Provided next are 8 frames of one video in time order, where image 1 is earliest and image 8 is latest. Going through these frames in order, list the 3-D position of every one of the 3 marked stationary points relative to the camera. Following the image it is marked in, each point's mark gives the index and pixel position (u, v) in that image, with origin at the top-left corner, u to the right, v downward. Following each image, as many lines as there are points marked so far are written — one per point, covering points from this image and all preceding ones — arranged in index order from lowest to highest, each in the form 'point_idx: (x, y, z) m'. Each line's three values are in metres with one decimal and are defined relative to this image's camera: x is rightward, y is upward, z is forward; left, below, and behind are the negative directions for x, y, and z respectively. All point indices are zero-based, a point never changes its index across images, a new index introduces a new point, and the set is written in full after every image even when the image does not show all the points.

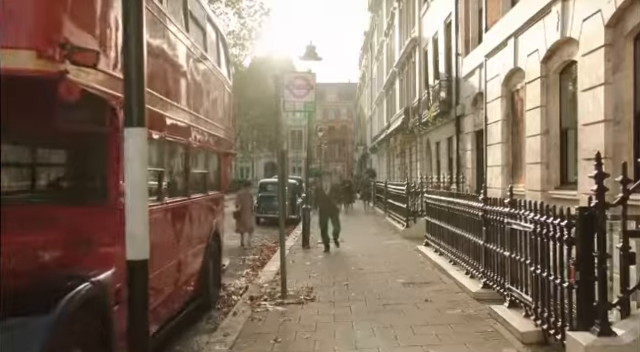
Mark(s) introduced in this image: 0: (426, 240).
0: (+2.4, -1.5, +16.3) m
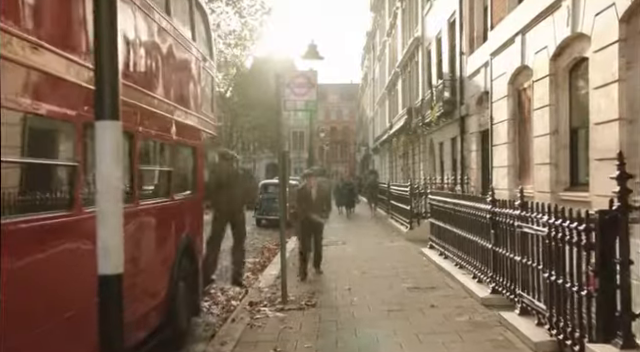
0: (+2.5, -1.5, +15.9) m
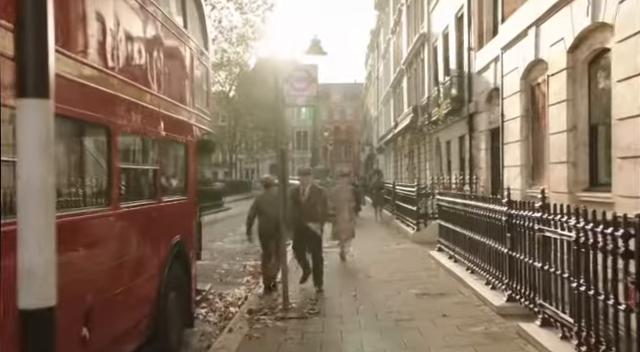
0: (+2.5, -1.5, +15.3) m
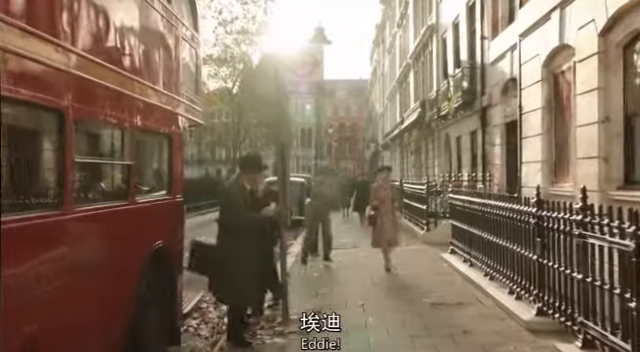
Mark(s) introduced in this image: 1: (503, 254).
0: (+2.6, -1.4, +14.2) m
1: (+2.5, -1.1, +9.7) m
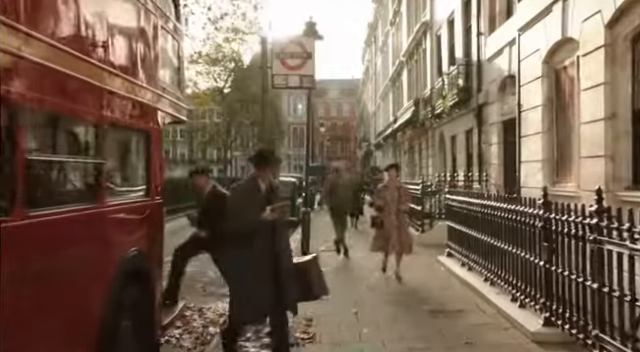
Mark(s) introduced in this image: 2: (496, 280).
0: (+2.4, -1.4, +13.7) m
1: (+2.4, -1.1, +9.2) m
2: (+2.4, -1.4, +9.6) m
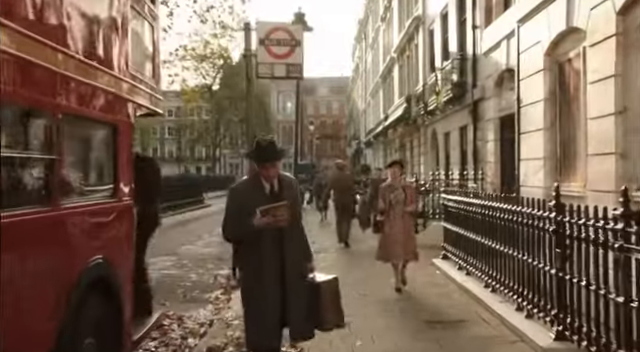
0: (+2.2, -1.4, +13.0) m
1: (+2.3, -1.1, +8.6) m
2: (+2.2, -1.4, +8.9) m
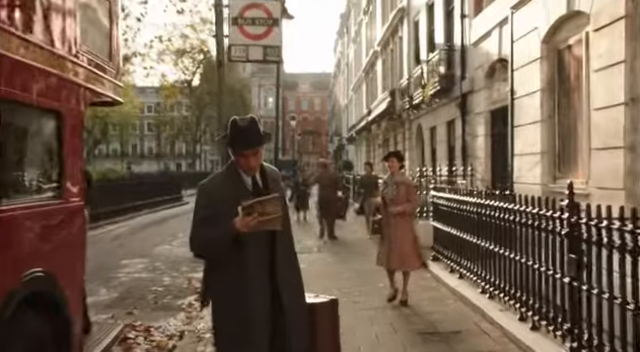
0: (+1.9, -1.3, +12.3) m
1: (+2.1, -1.0, +7.8) m
2: (+2.0, -1.3, +8.2) m
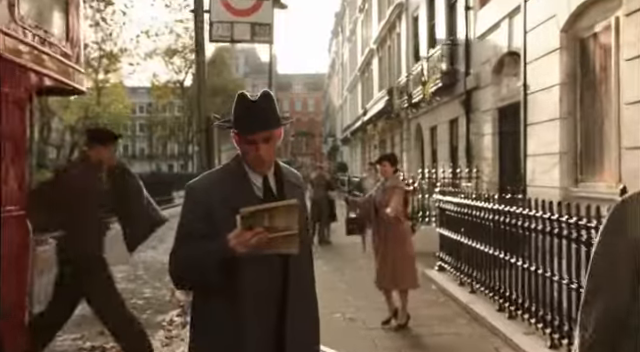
0: (+1.9, -1.4, +11.3) m
1: (+2.0, -1.0, +6.8) m
2: (+2.0, -1.4, +7.1) m
